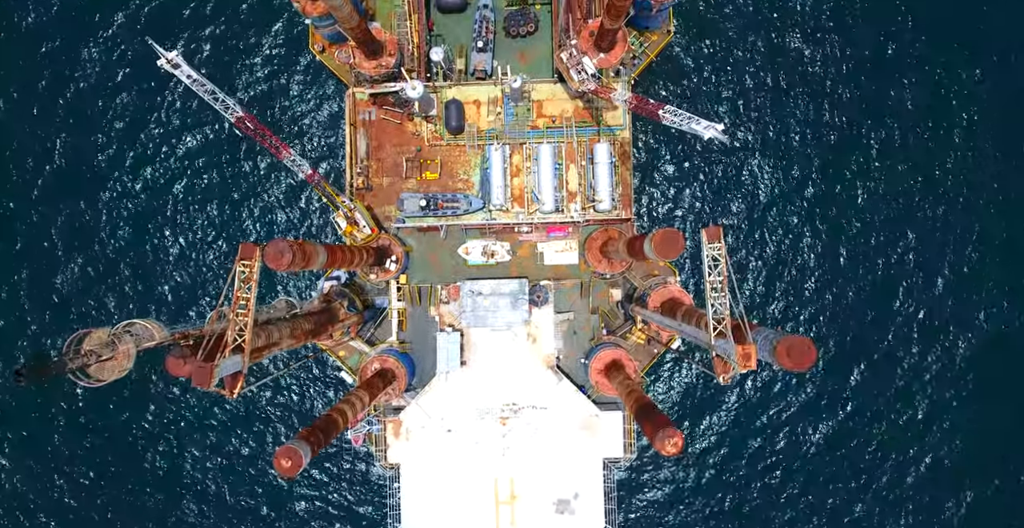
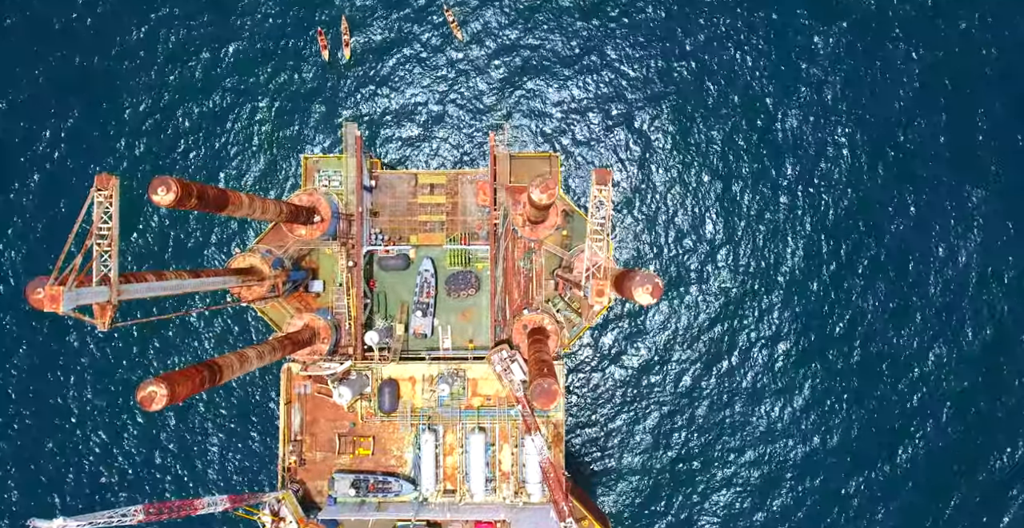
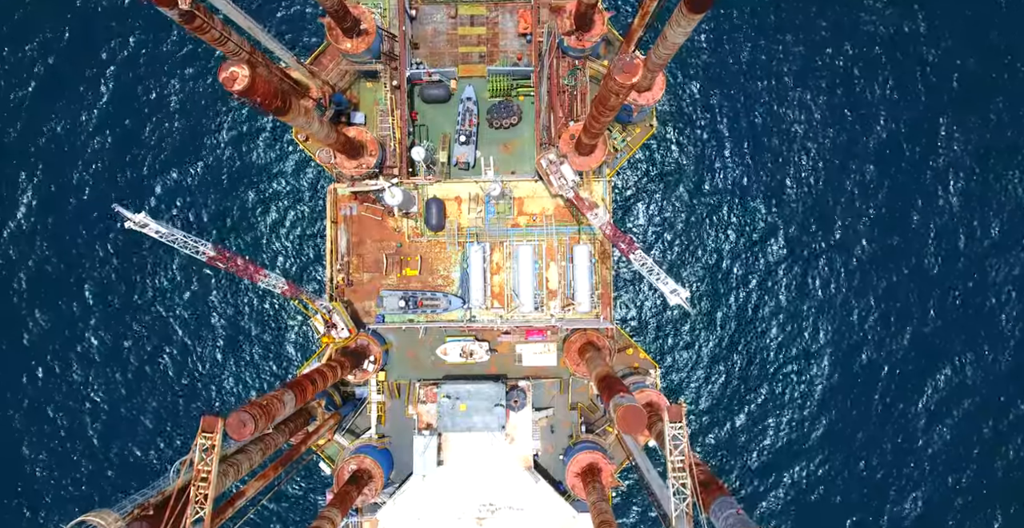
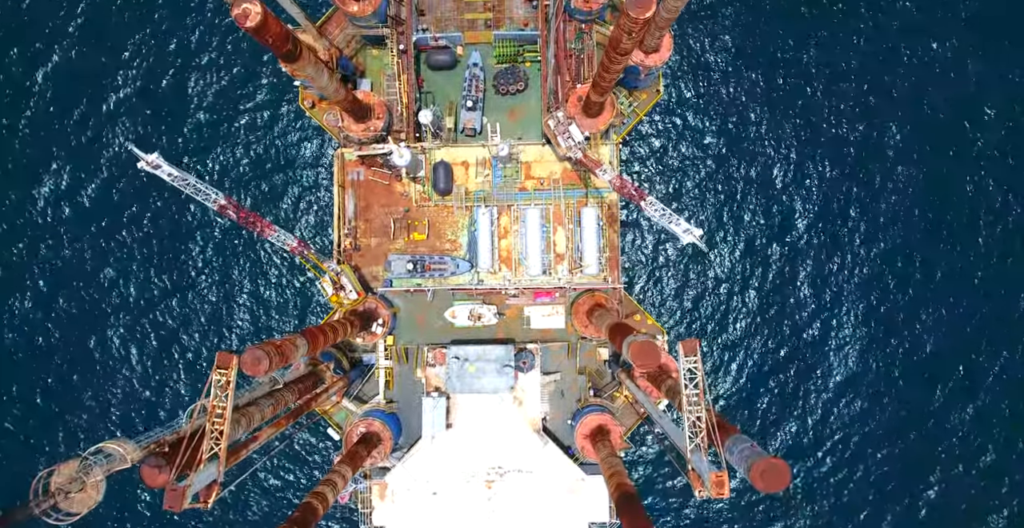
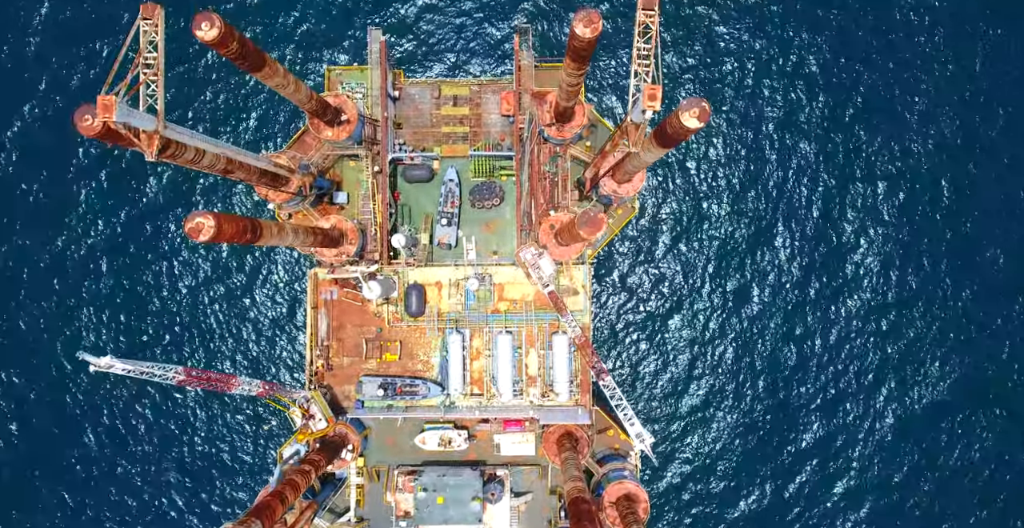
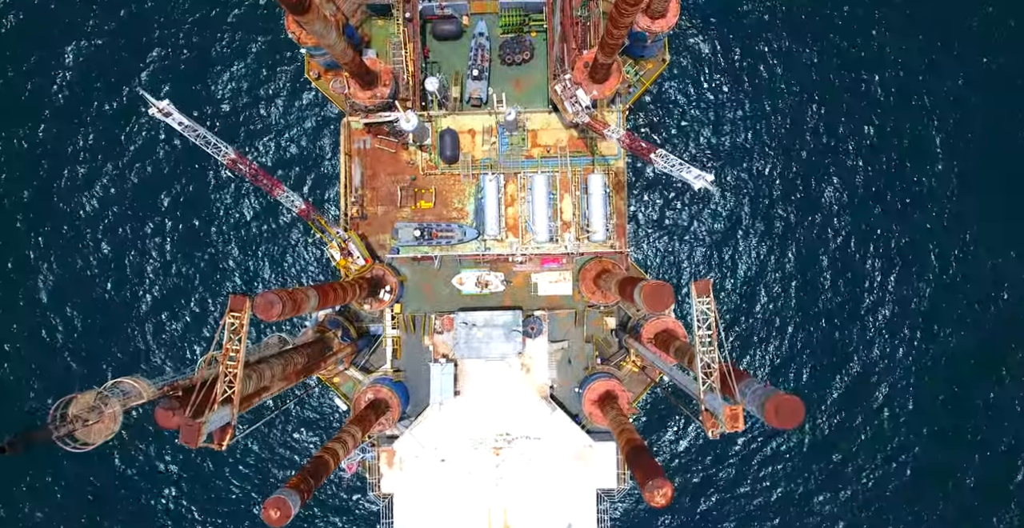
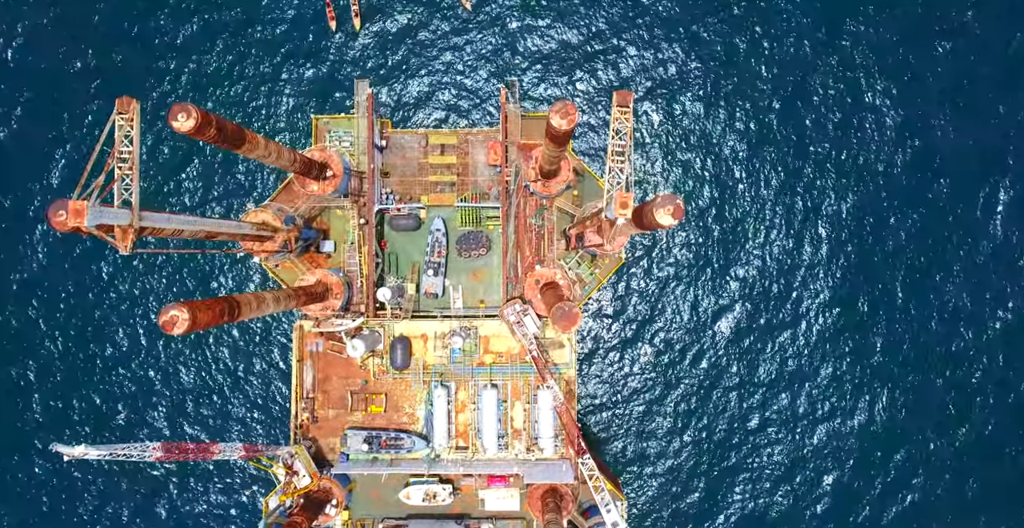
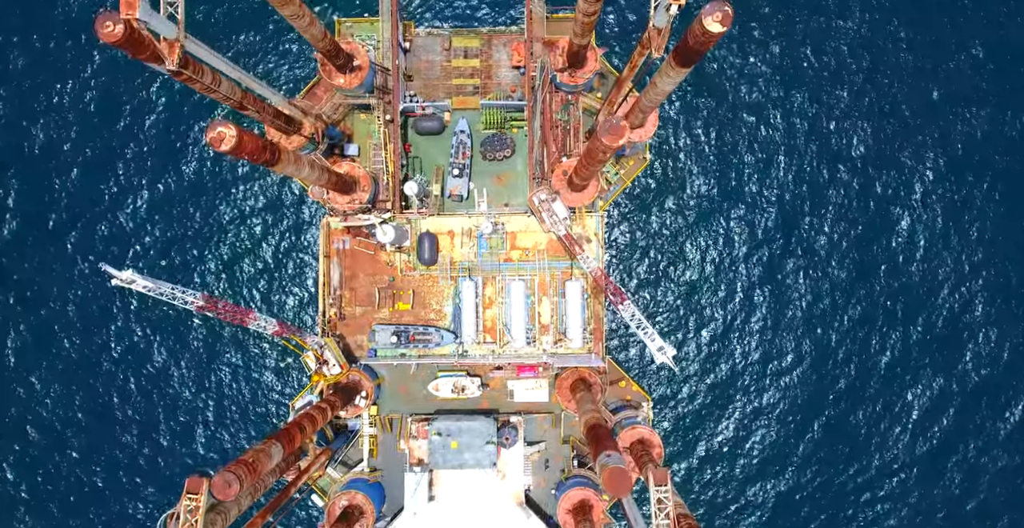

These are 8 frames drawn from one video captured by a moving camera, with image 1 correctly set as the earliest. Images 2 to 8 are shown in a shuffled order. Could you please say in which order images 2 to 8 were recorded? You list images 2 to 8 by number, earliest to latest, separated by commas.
6, 4, 3, 8, 5, 7, 2
